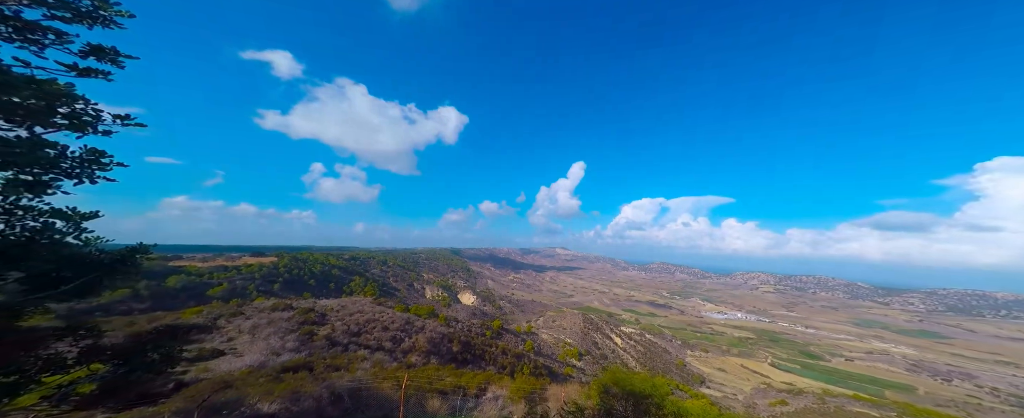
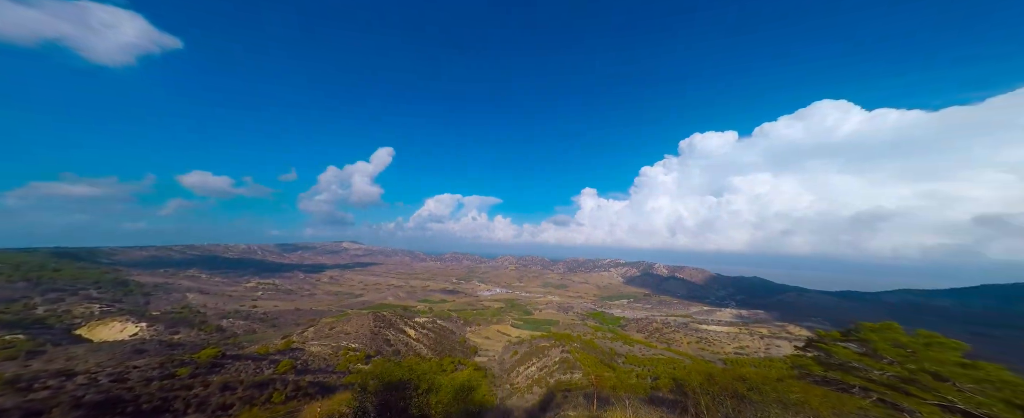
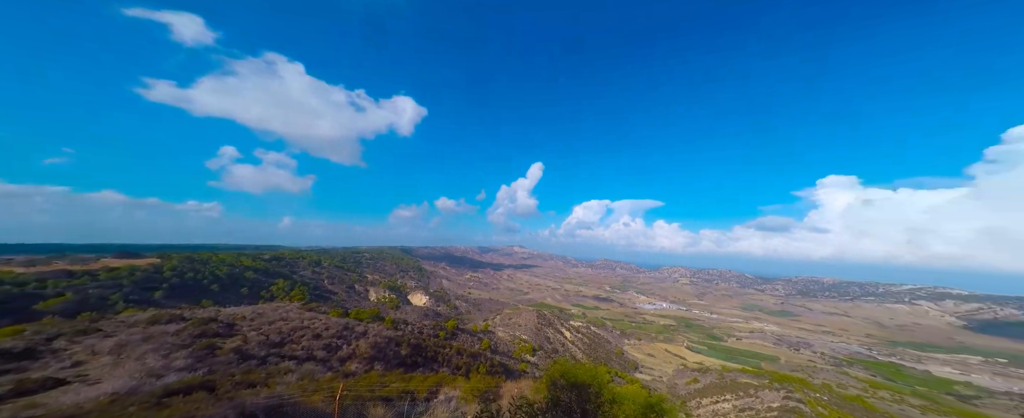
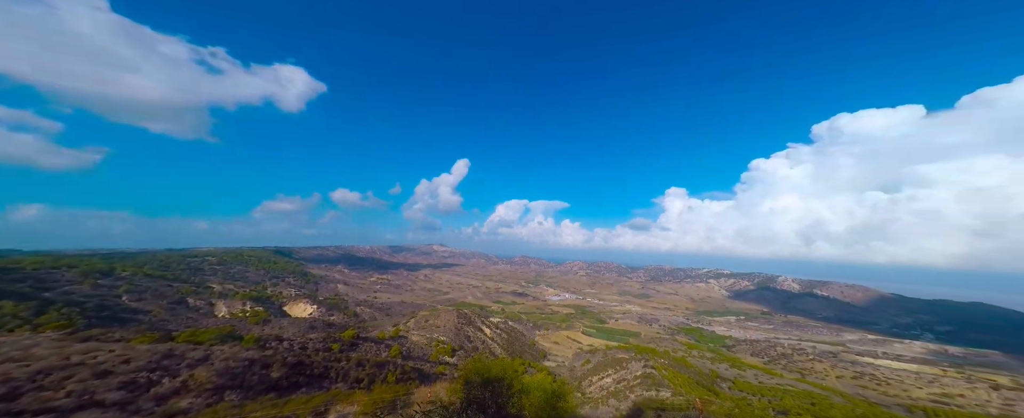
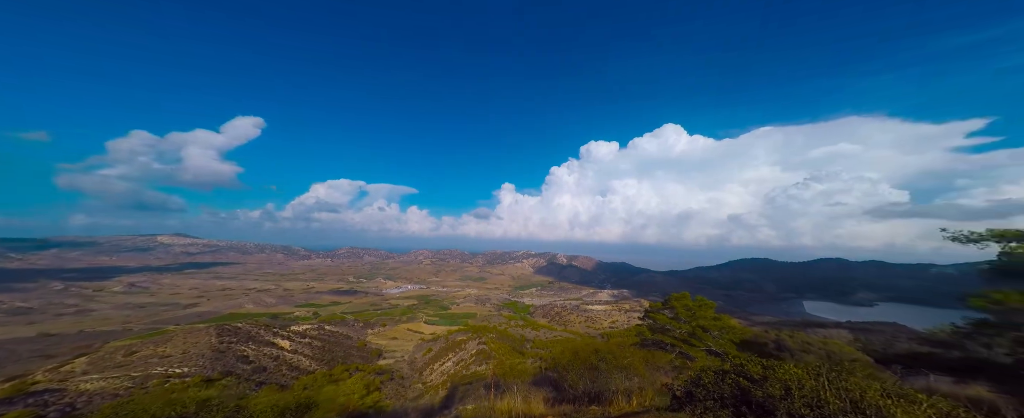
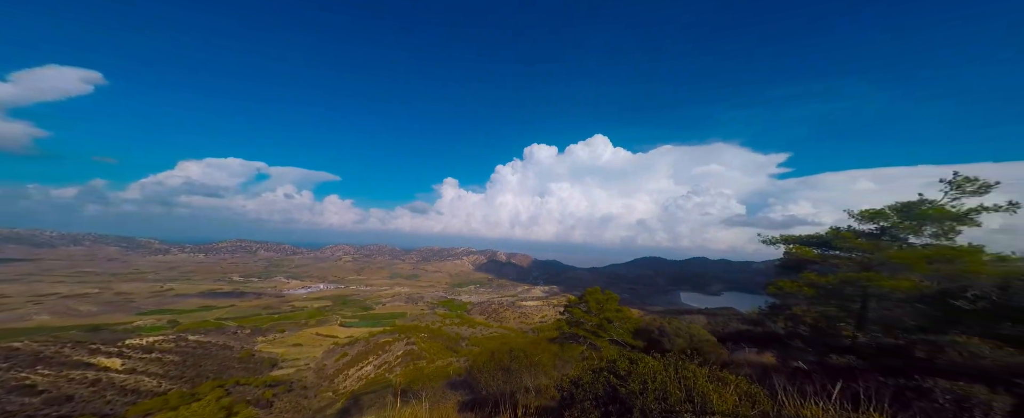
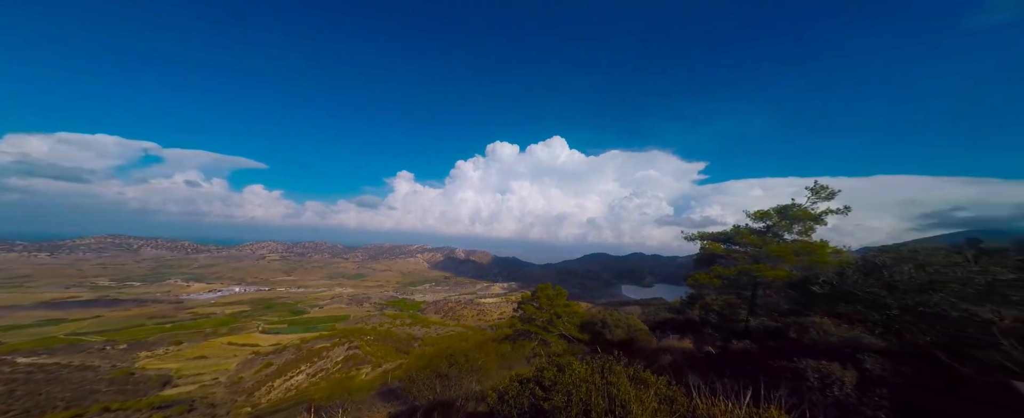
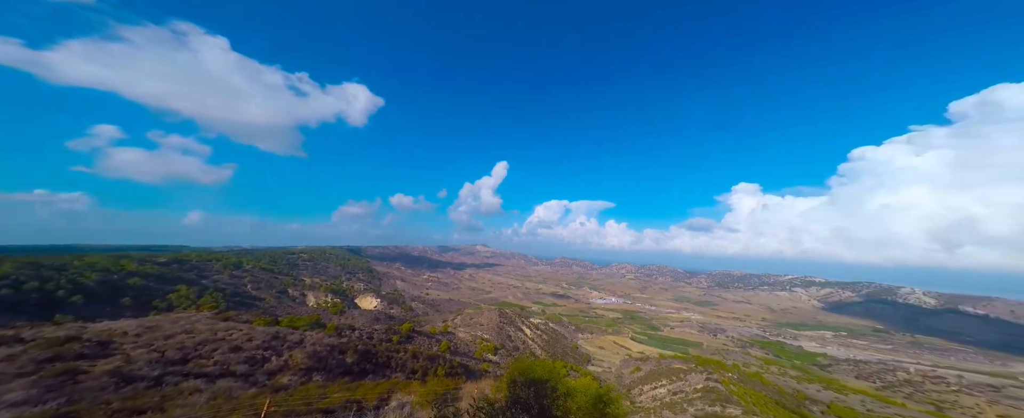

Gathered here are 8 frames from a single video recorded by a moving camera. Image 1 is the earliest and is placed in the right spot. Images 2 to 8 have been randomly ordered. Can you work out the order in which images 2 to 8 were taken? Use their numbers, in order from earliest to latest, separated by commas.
3, 8, 4, 2, 5, 6, 7
